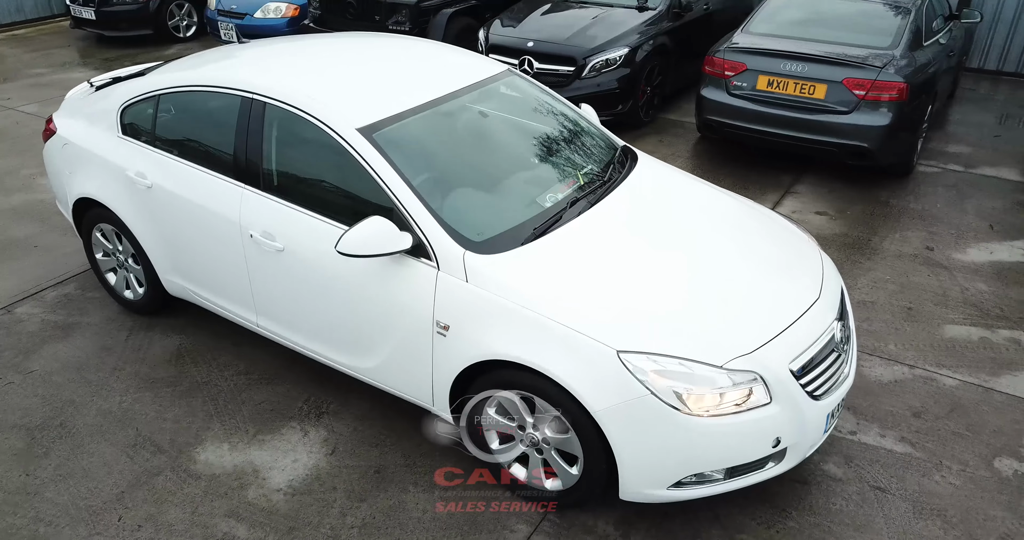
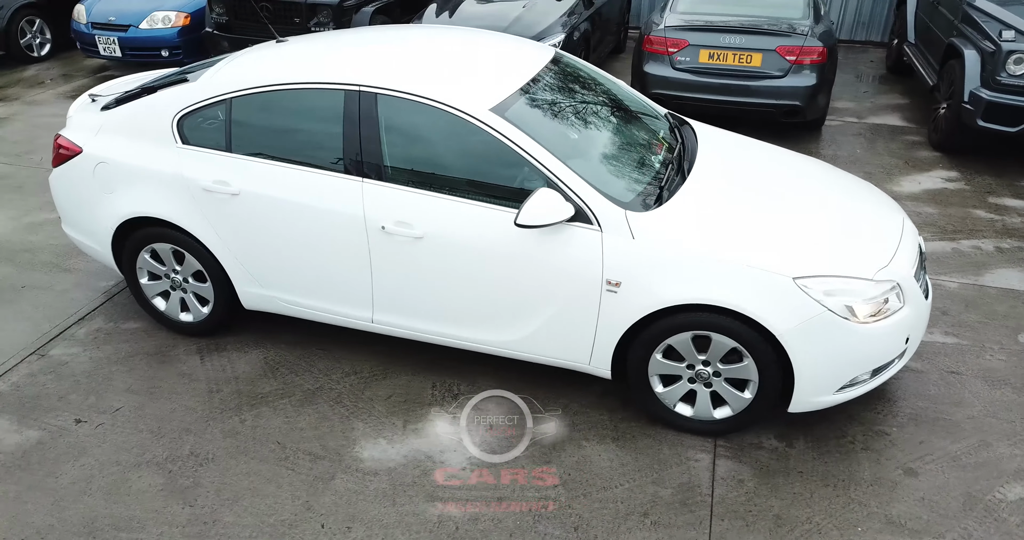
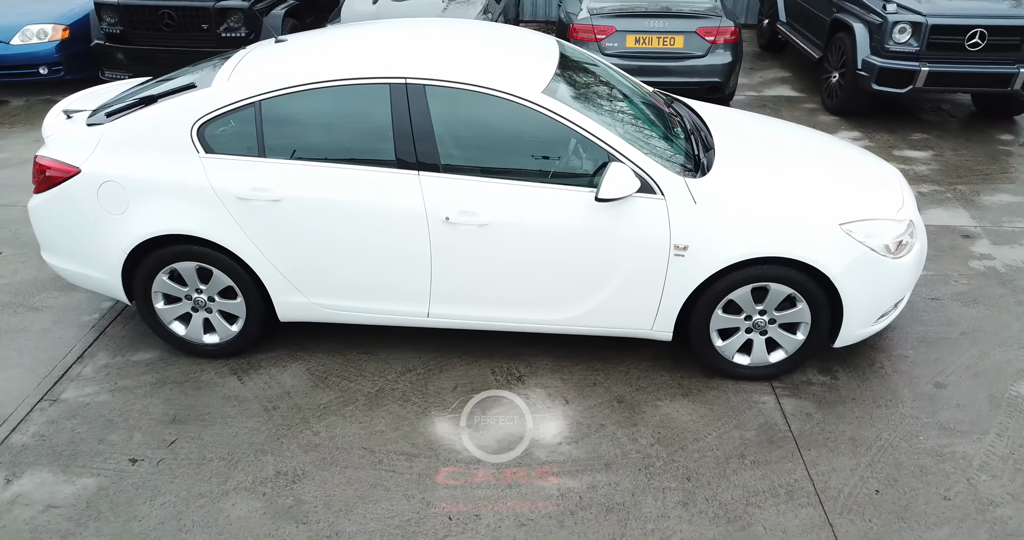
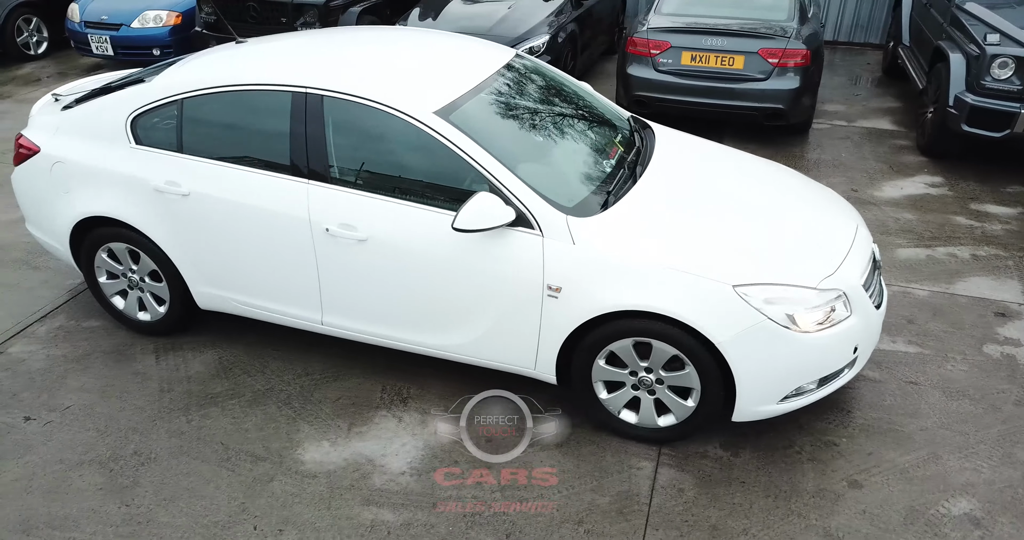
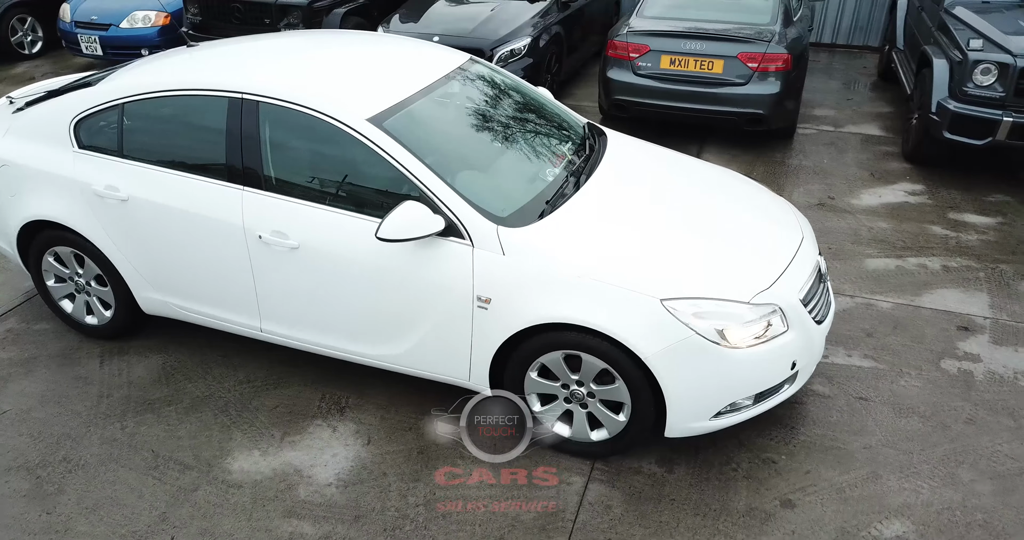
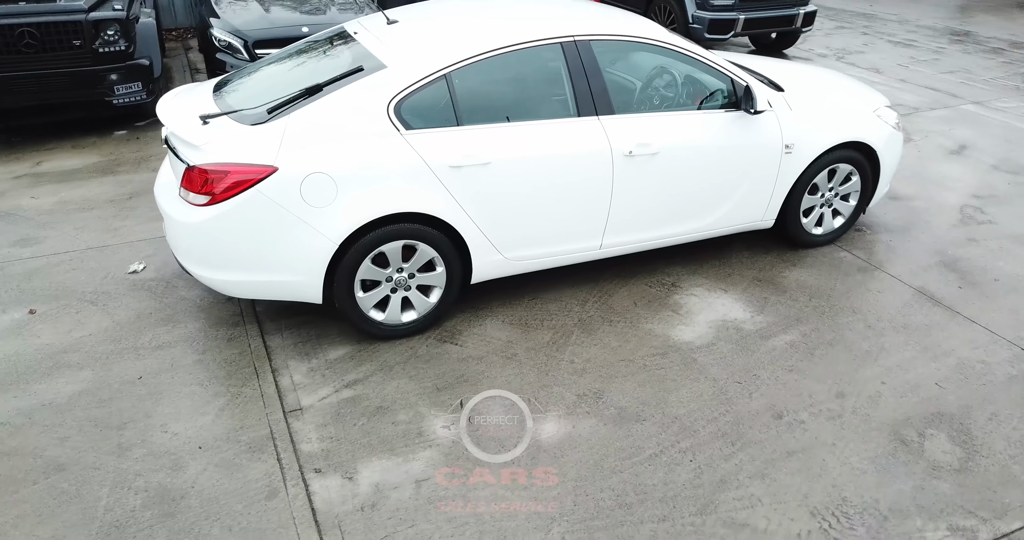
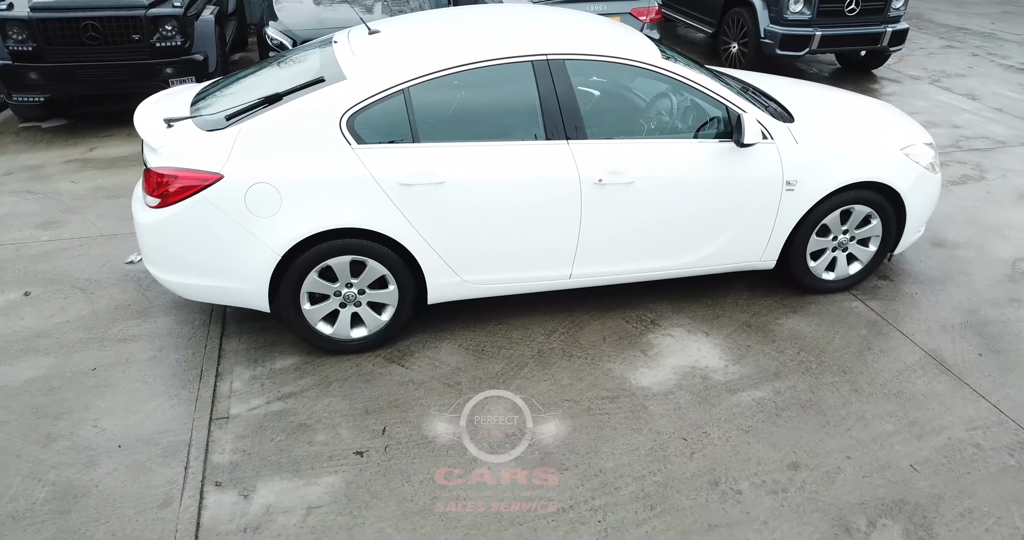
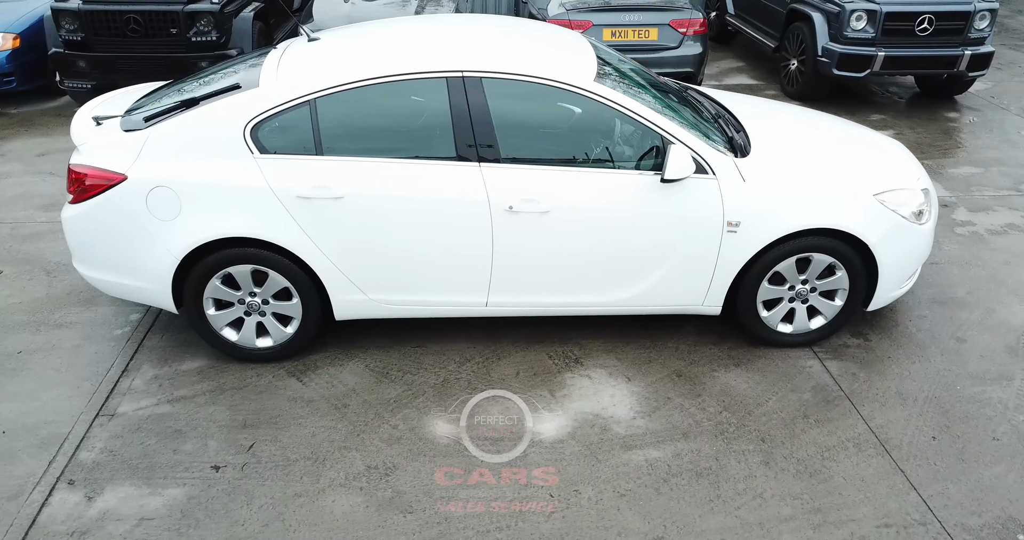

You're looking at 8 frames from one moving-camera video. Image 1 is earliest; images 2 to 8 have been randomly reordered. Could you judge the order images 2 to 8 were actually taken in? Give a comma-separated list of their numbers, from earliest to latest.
5, 4, 2, 3, 8, 7, 6
